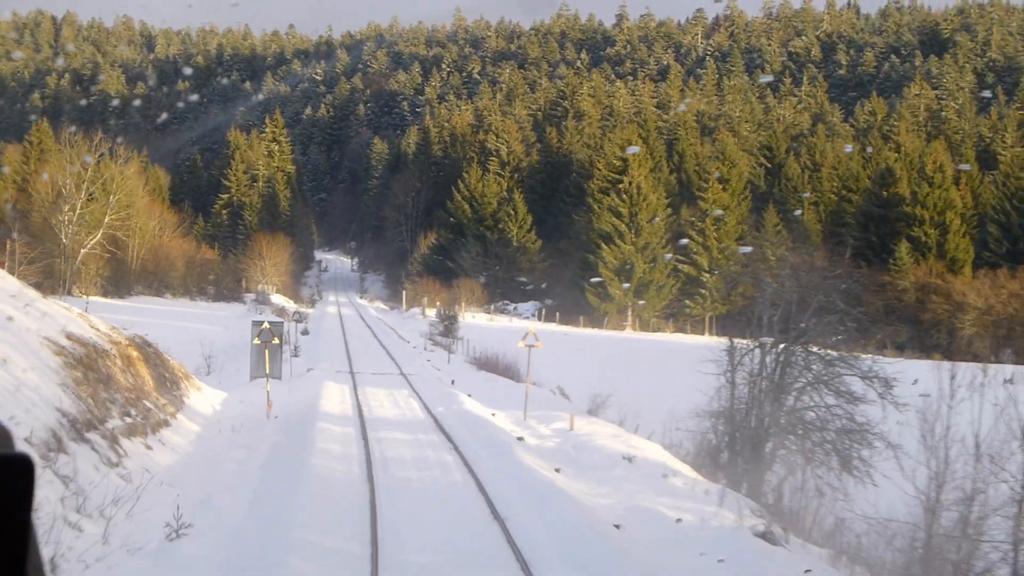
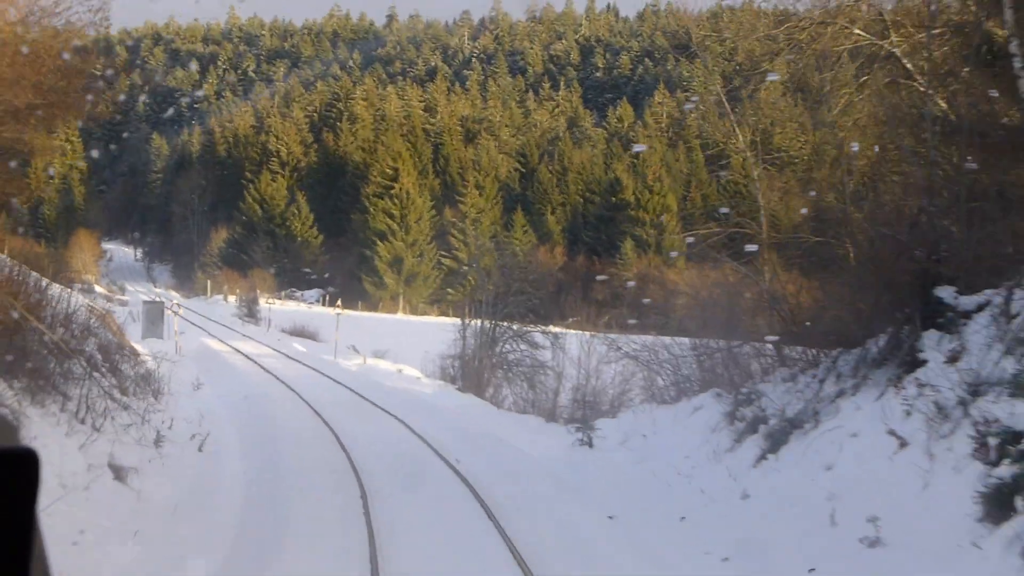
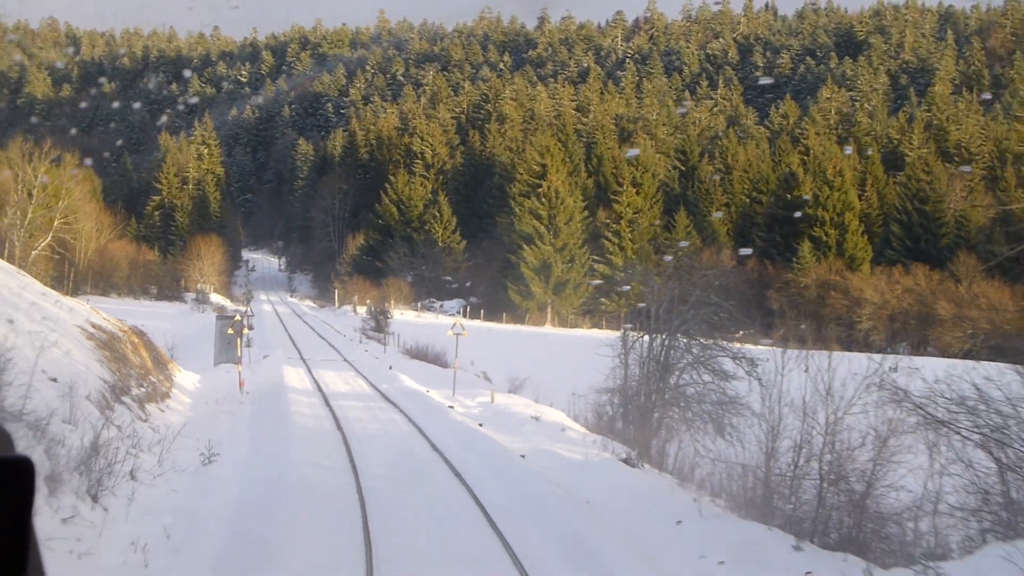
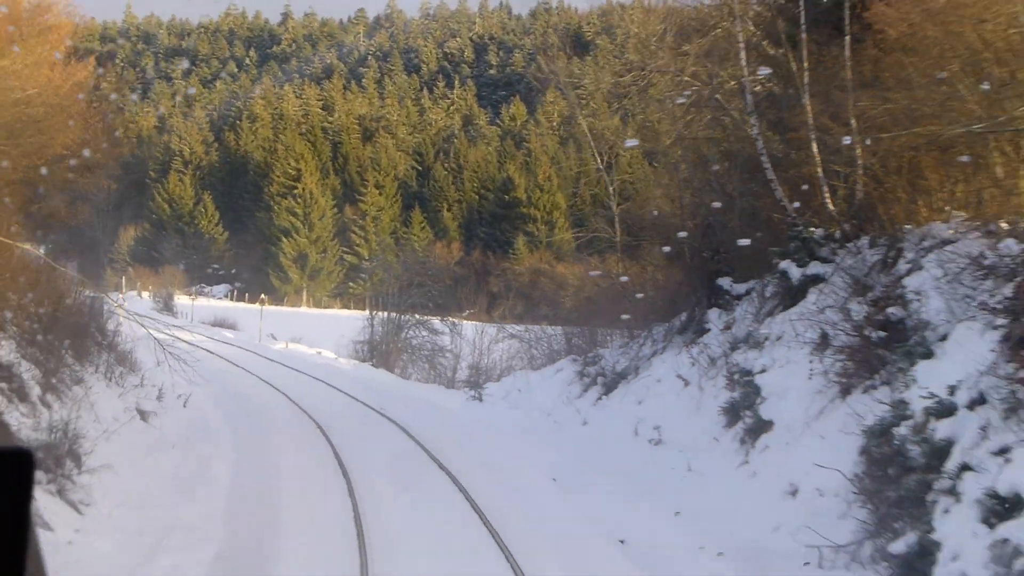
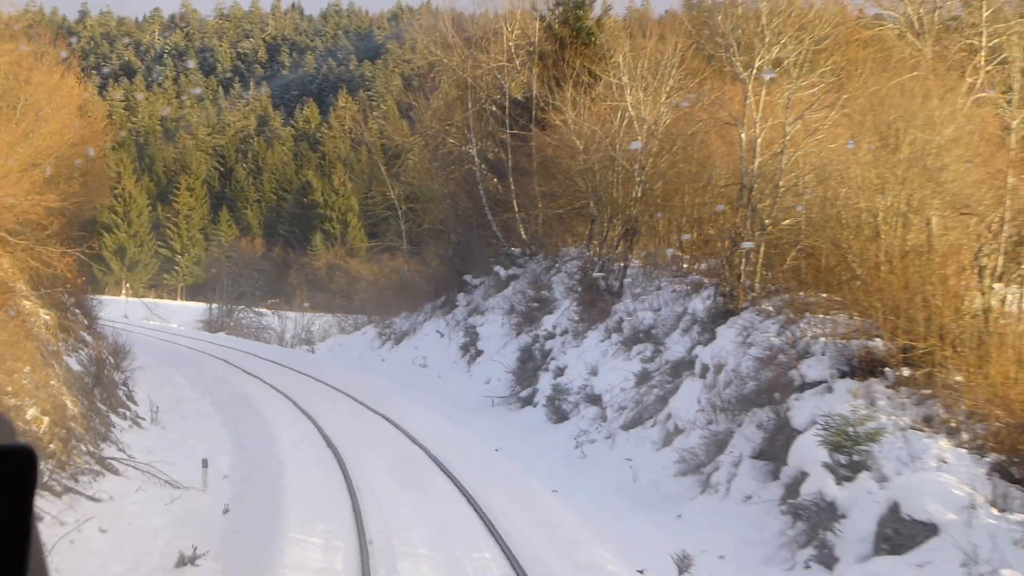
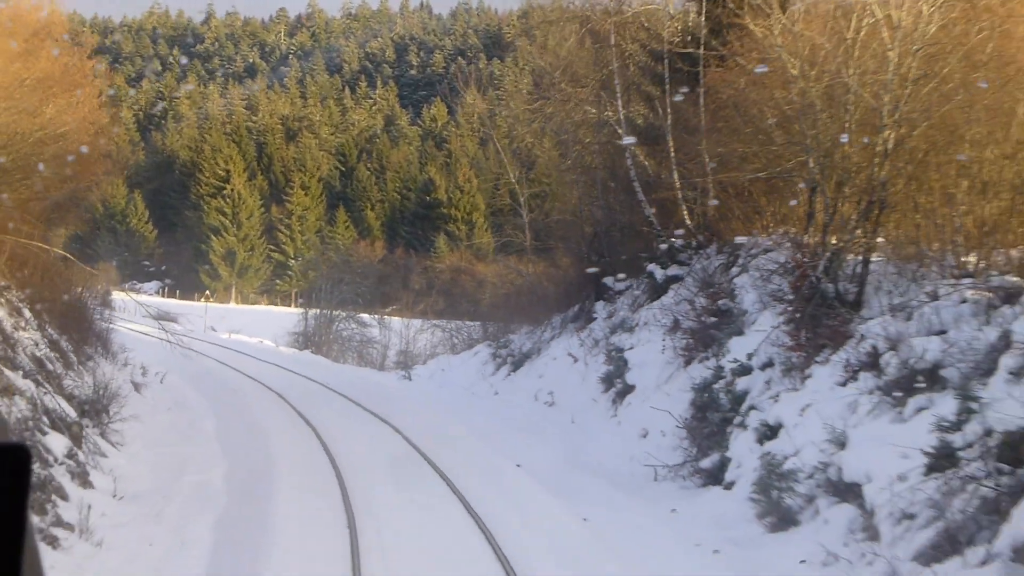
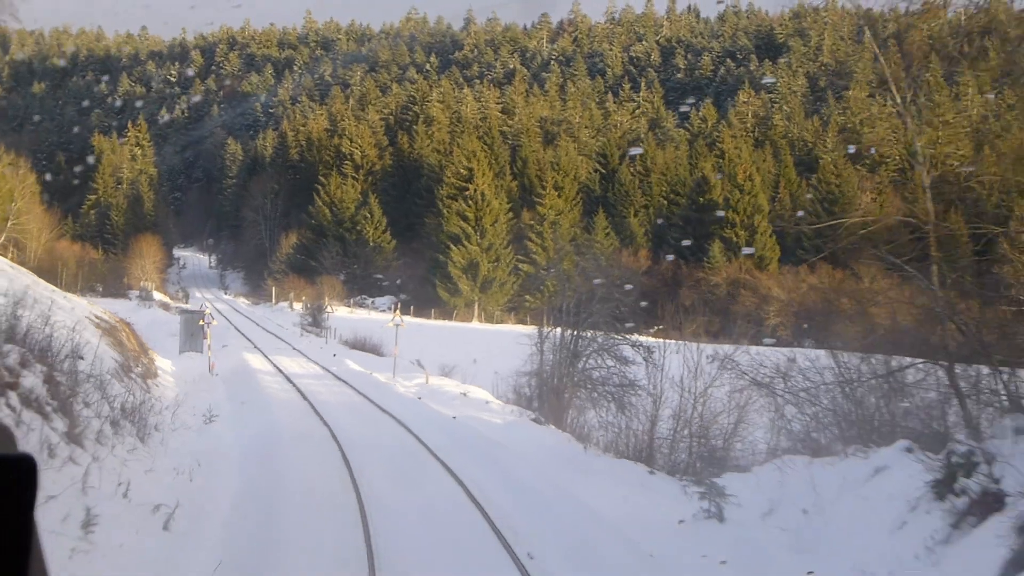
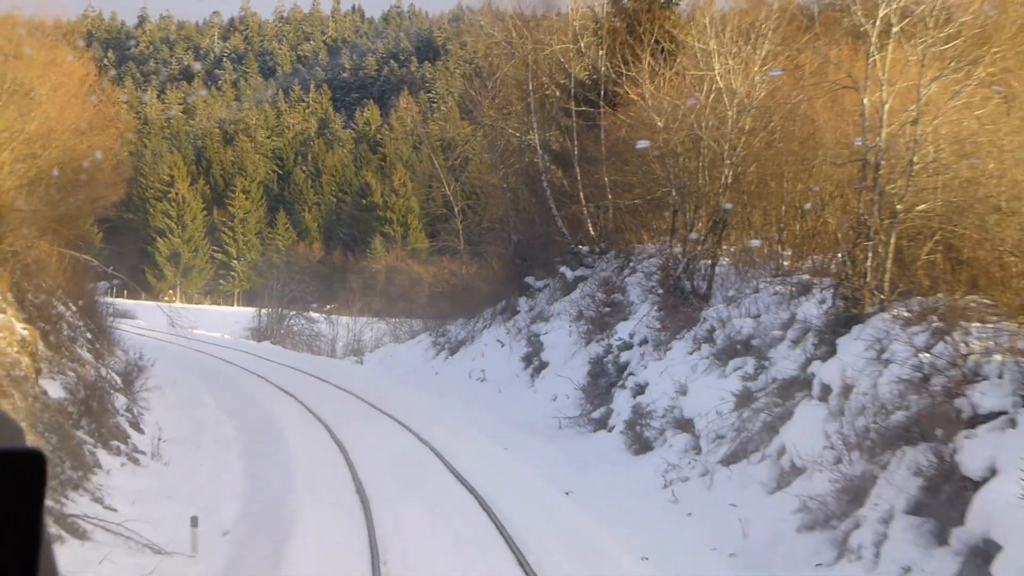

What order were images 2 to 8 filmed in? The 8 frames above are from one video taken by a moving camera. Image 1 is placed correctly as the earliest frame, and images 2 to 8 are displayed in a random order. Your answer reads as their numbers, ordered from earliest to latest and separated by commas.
3, 7, 2, 4, 6, 8, 5
